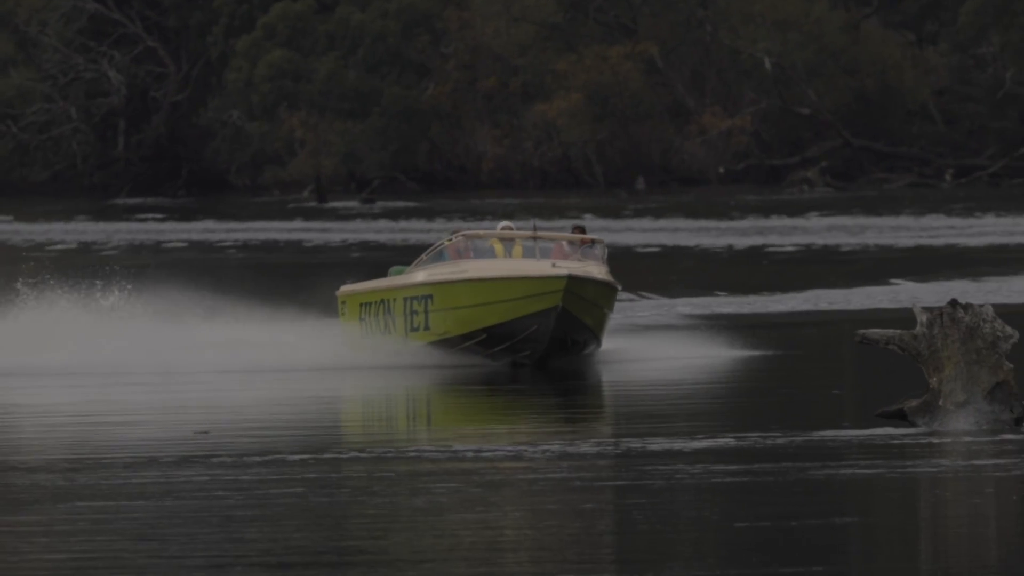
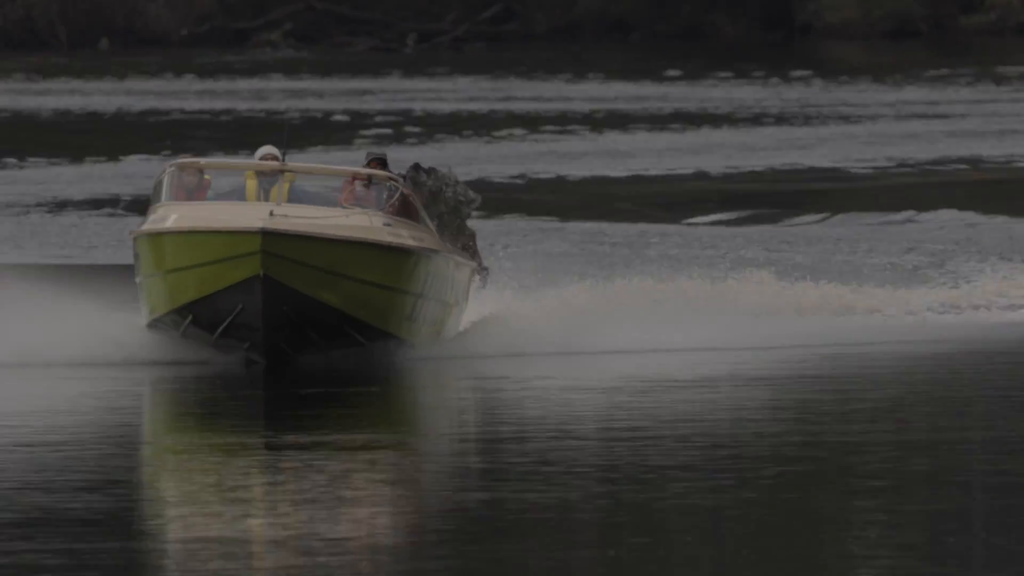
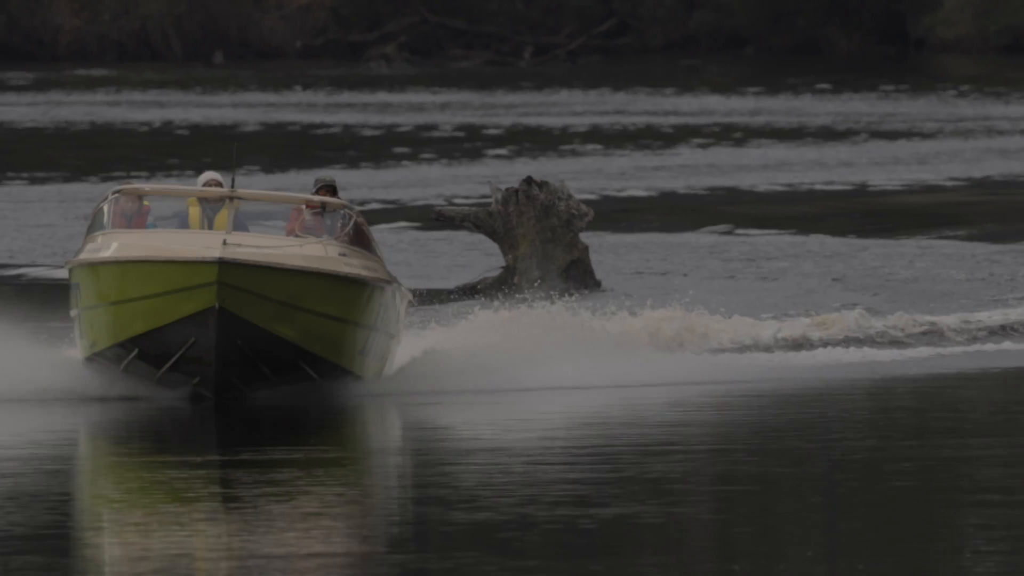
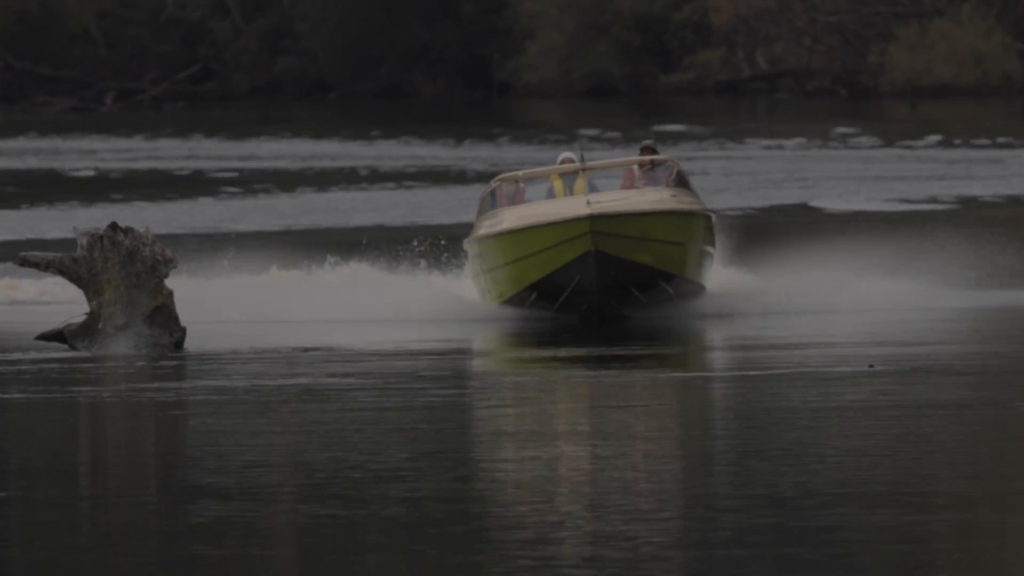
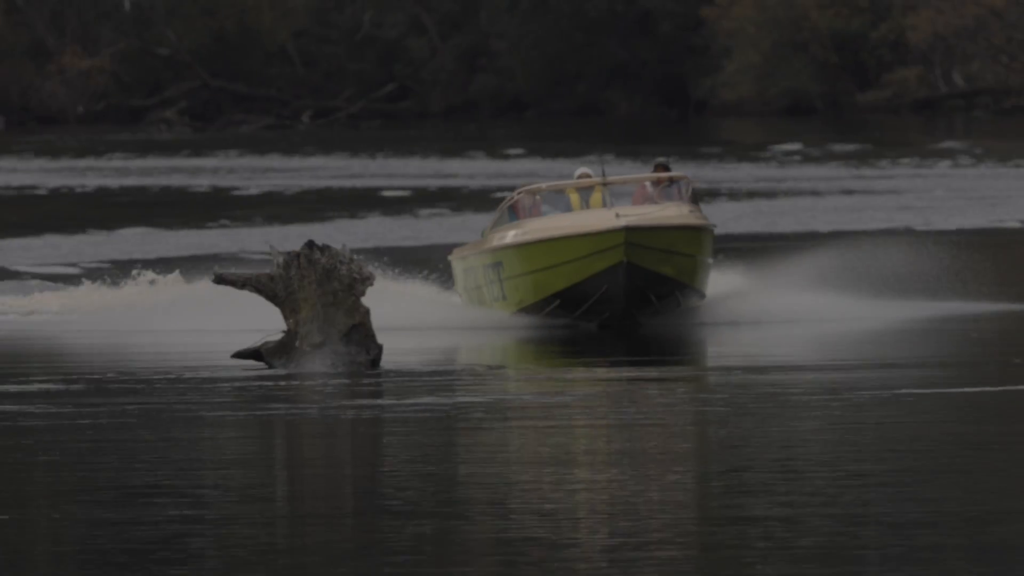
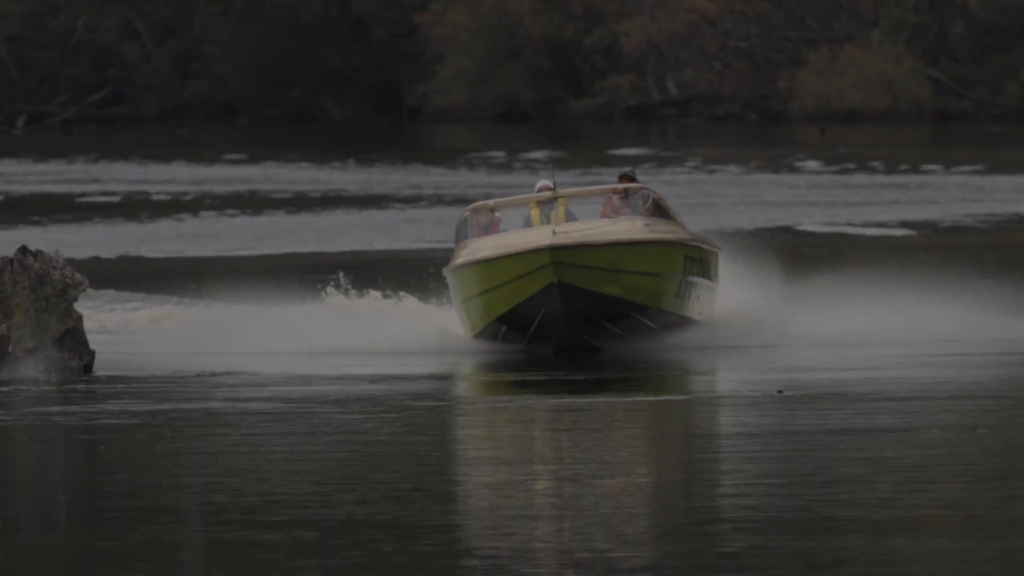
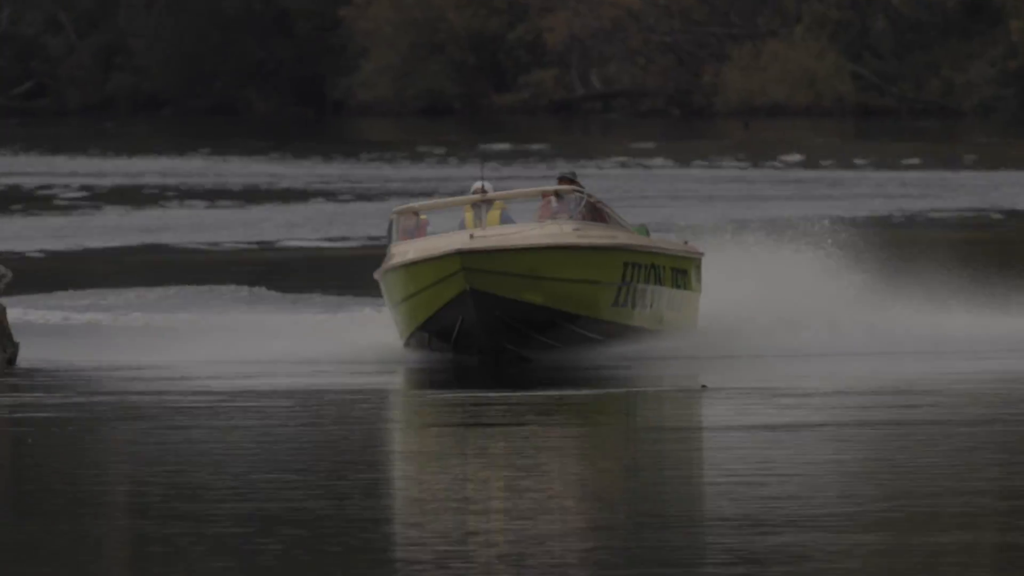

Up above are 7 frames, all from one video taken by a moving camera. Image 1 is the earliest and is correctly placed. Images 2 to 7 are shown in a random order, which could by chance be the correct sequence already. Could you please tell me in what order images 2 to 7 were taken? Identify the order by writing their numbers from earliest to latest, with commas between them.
5, 4, 6, 7, 2, 3
